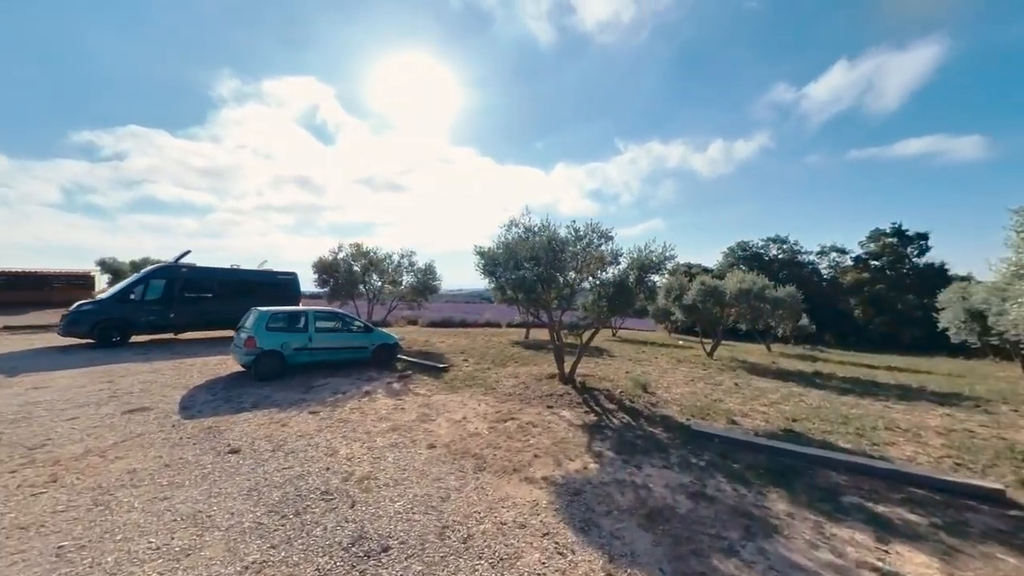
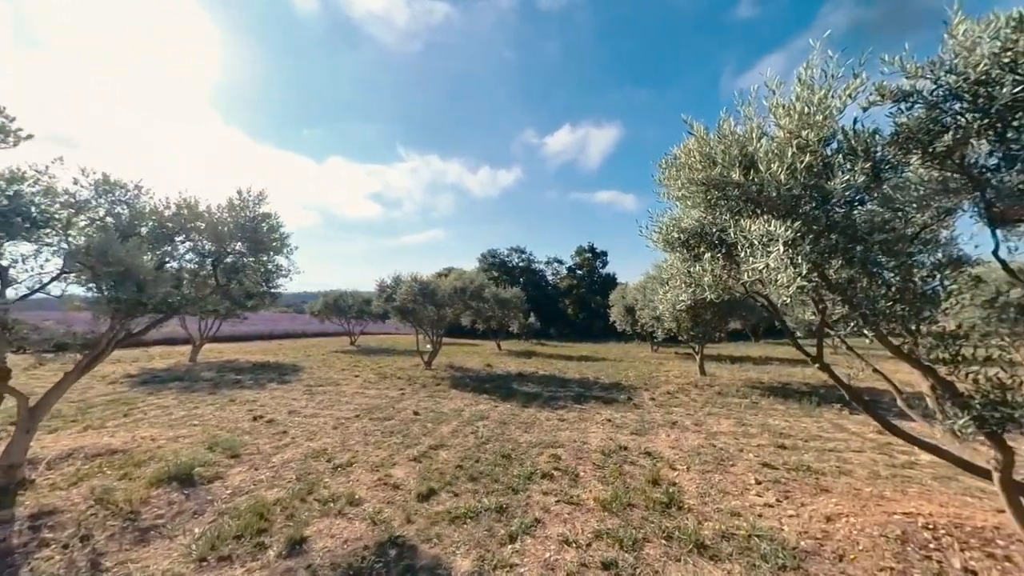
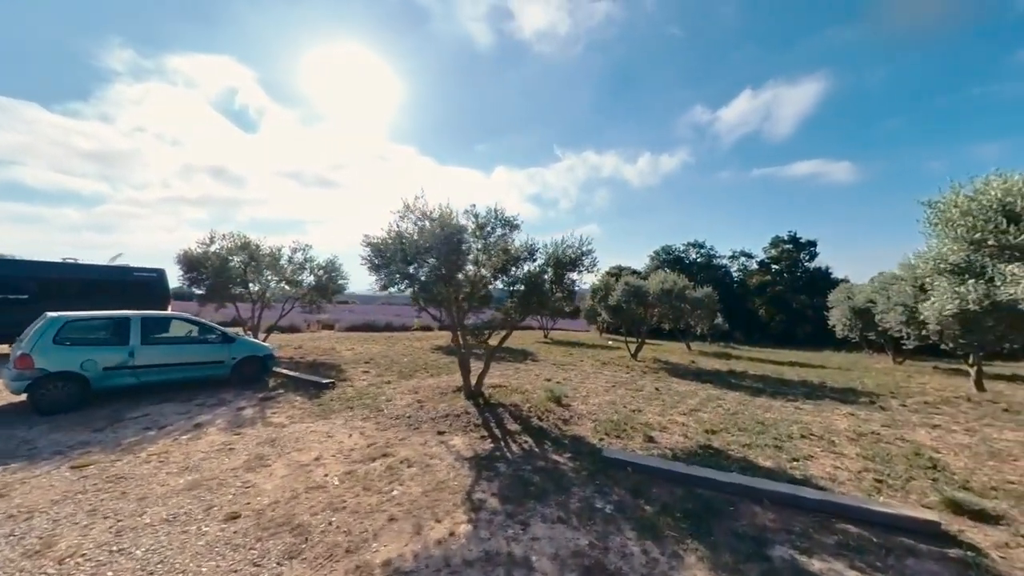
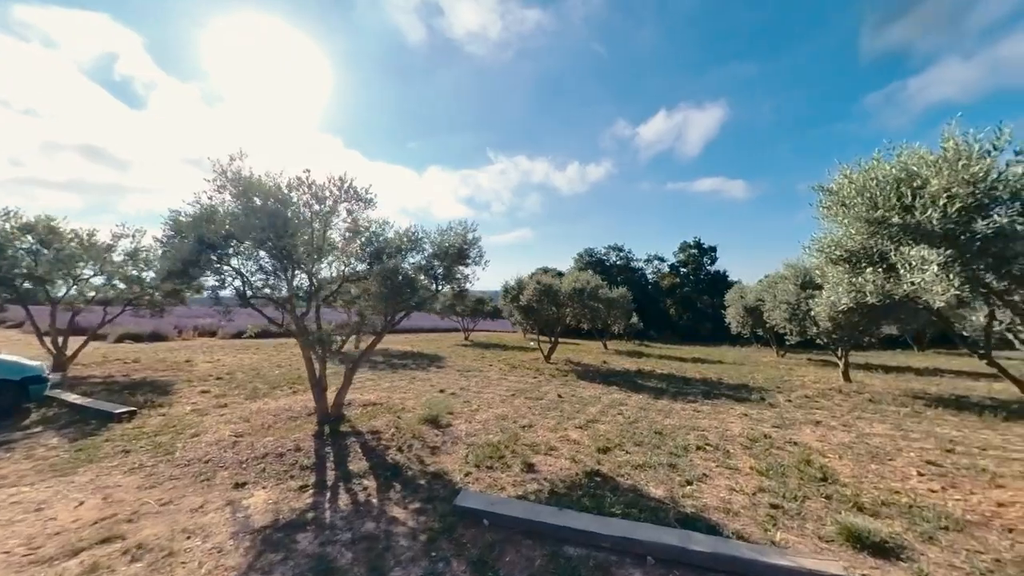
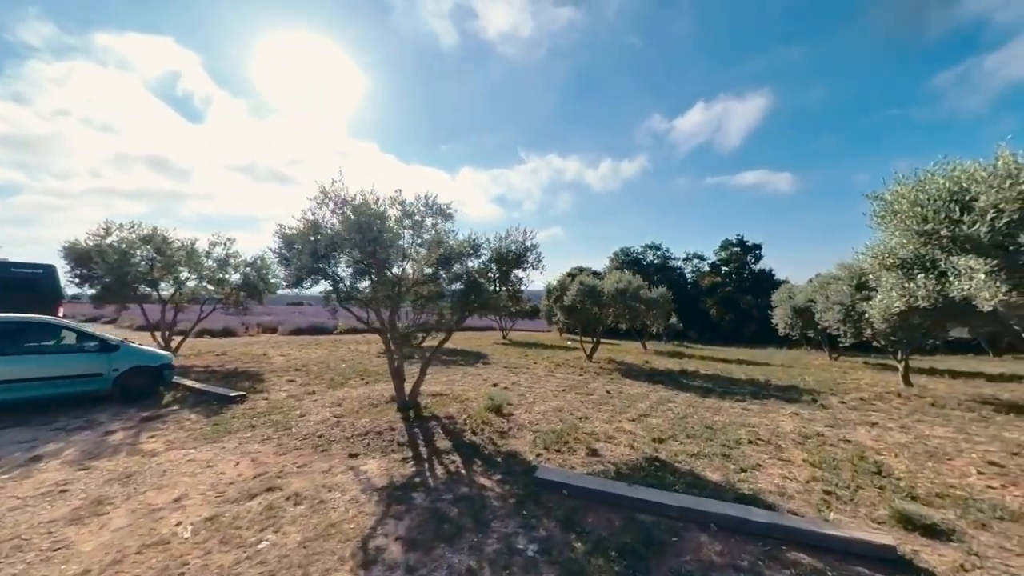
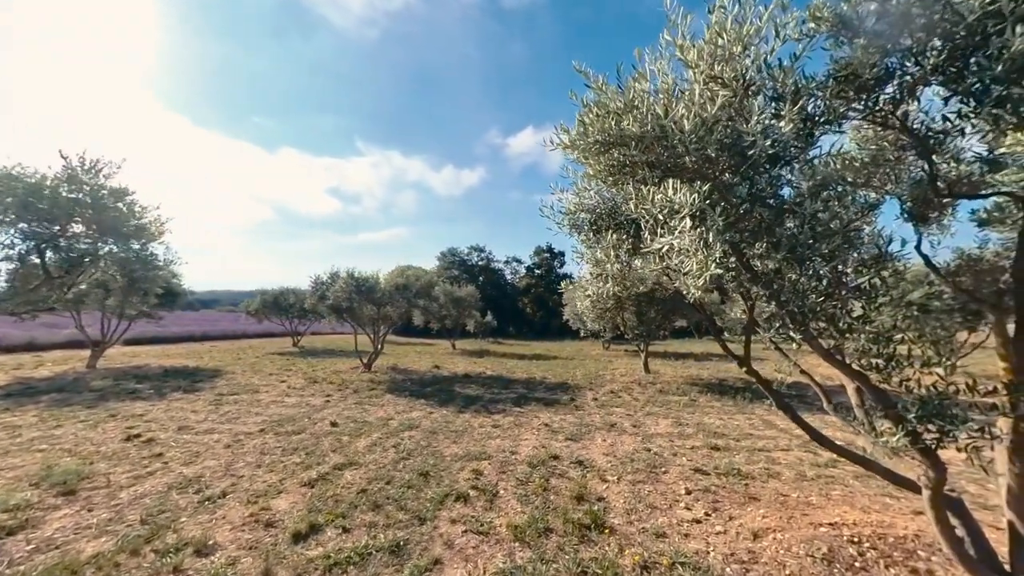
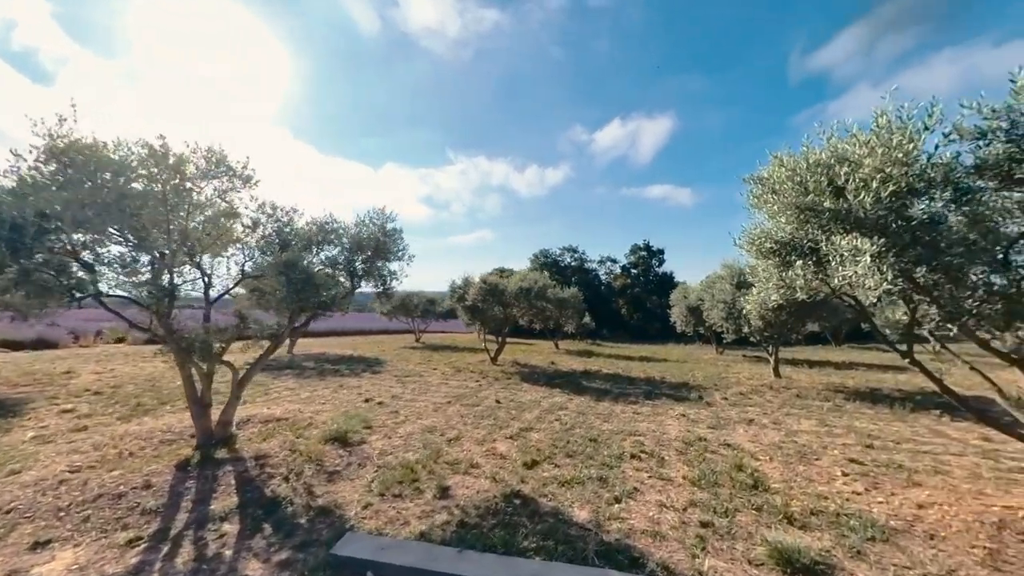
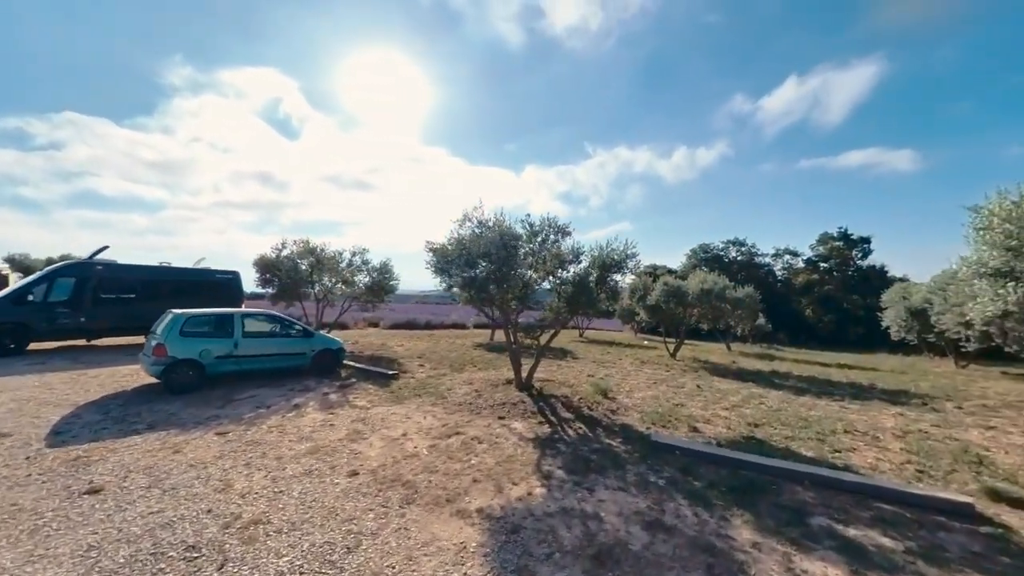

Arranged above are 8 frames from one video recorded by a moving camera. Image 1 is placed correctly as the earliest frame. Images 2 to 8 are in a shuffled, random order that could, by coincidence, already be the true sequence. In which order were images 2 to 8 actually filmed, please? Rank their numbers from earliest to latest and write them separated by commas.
8, 3, 5, 4, 7, 2, 6
